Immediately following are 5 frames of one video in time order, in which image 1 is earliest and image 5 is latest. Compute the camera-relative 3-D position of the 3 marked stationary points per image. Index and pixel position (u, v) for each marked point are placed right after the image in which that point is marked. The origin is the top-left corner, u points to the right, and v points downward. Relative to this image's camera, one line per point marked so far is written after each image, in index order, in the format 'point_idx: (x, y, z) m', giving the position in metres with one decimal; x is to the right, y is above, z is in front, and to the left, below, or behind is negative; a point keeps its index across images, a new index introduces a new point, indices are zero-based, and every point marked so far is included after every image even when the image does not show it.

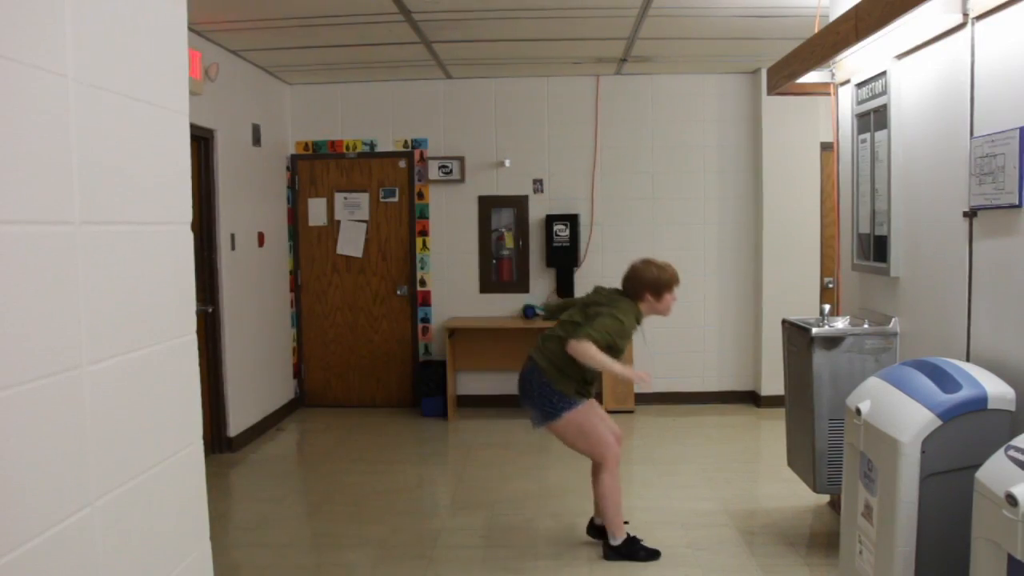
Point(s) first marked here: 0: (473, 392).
0: (-0.3, -0.8, +5.7) m
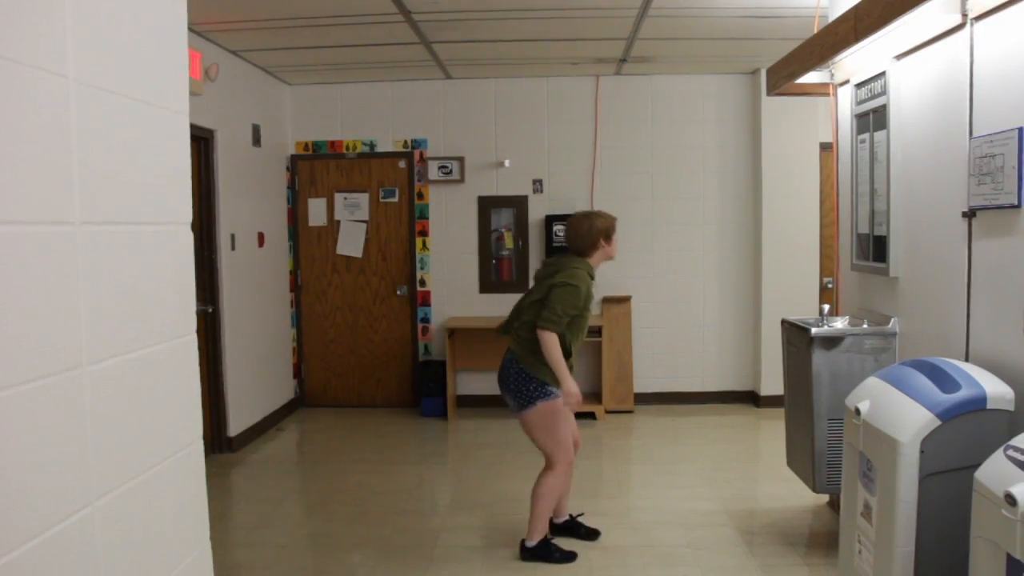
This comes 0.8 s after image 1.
0: (-0.3, -0.8, +5.7) m
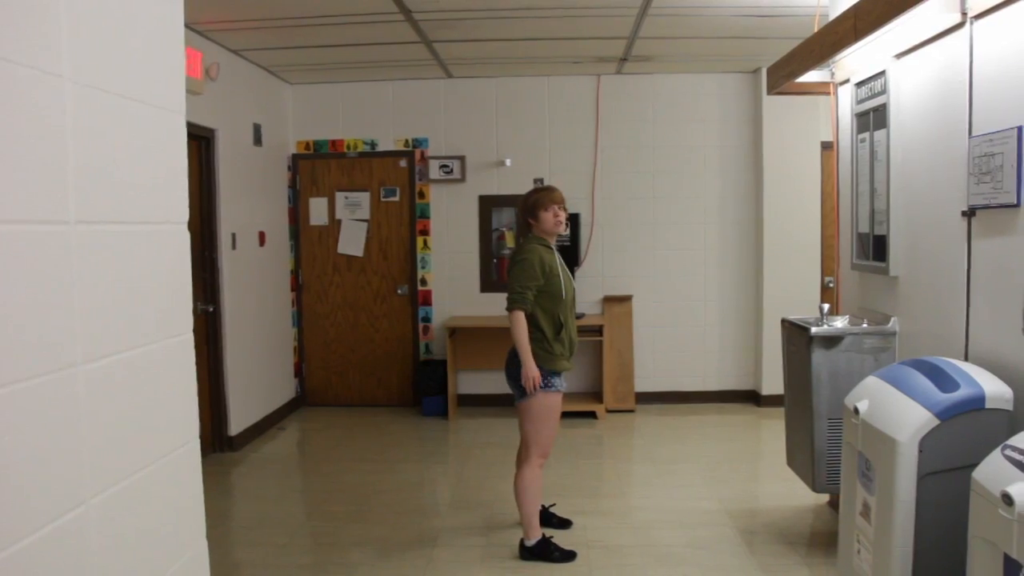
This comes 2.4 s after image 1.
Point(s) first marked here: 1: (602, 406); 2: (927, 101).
0: (-0.3, -0.8, +5.7) m
1: (+0.6, -0.8, +5.3) m
2: (+1.5, +0.7, +2.7) m
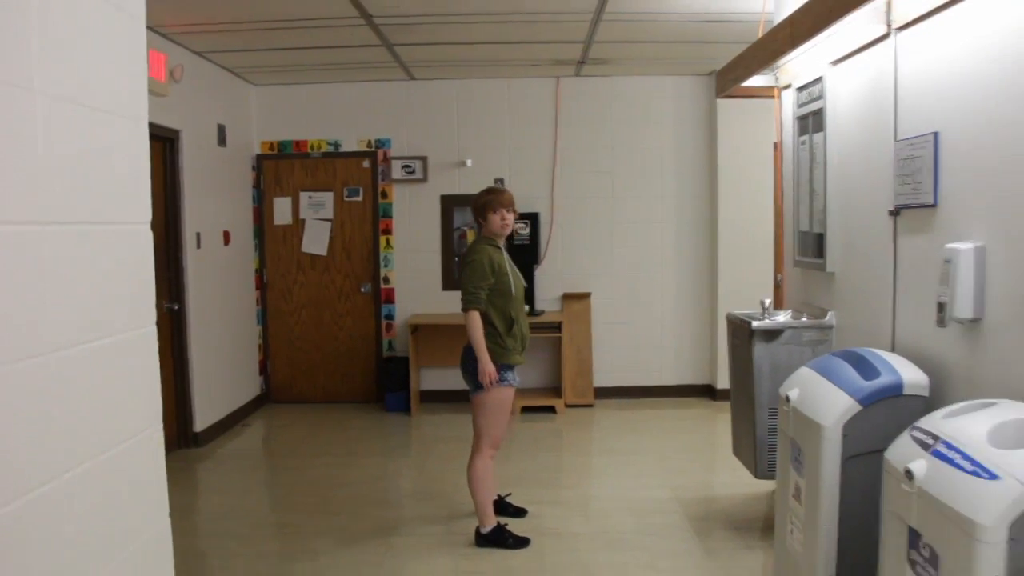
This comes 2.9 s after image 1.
0: (-0.6, -0.8, +5.8) m
1: (+0.4, -0.8, +5.4) m
2: (+1.3, +0.7, +2.8) m
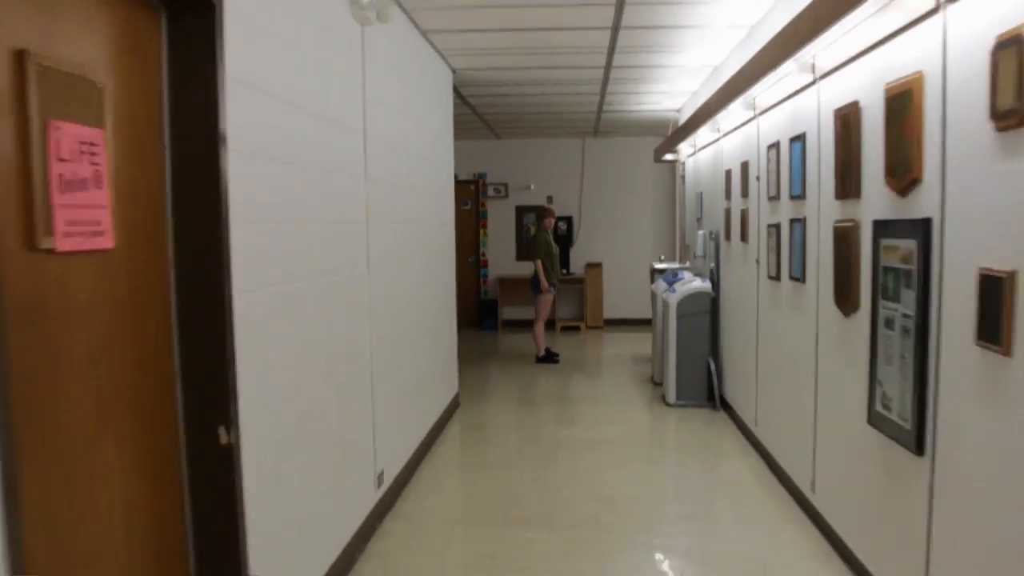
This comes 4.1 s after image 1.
0: (0.0, -0.4, +9.9) m
1: (+0.9, -0.5, +9.5) m
2: (+1.7, +1.0, +6.8) m
